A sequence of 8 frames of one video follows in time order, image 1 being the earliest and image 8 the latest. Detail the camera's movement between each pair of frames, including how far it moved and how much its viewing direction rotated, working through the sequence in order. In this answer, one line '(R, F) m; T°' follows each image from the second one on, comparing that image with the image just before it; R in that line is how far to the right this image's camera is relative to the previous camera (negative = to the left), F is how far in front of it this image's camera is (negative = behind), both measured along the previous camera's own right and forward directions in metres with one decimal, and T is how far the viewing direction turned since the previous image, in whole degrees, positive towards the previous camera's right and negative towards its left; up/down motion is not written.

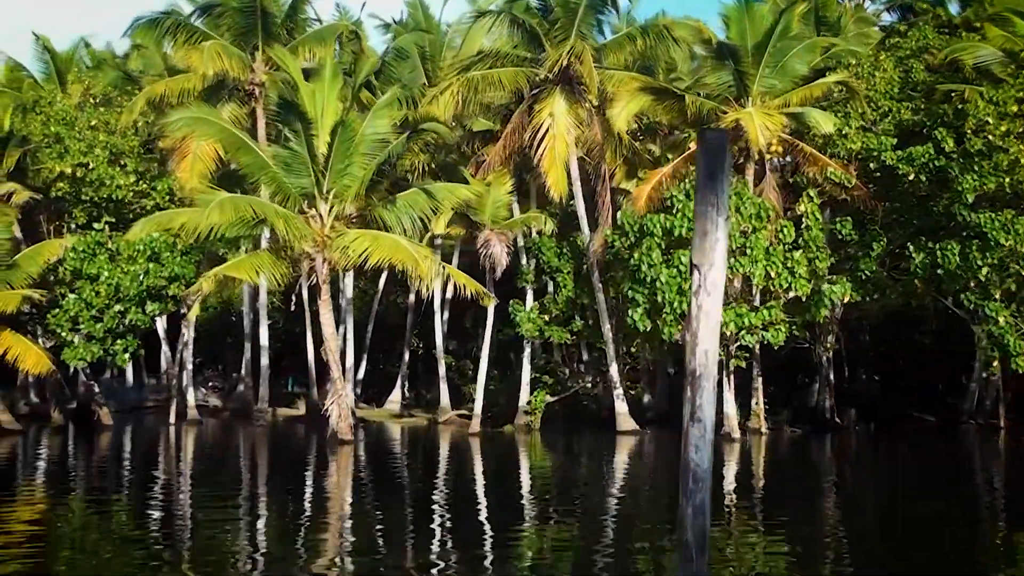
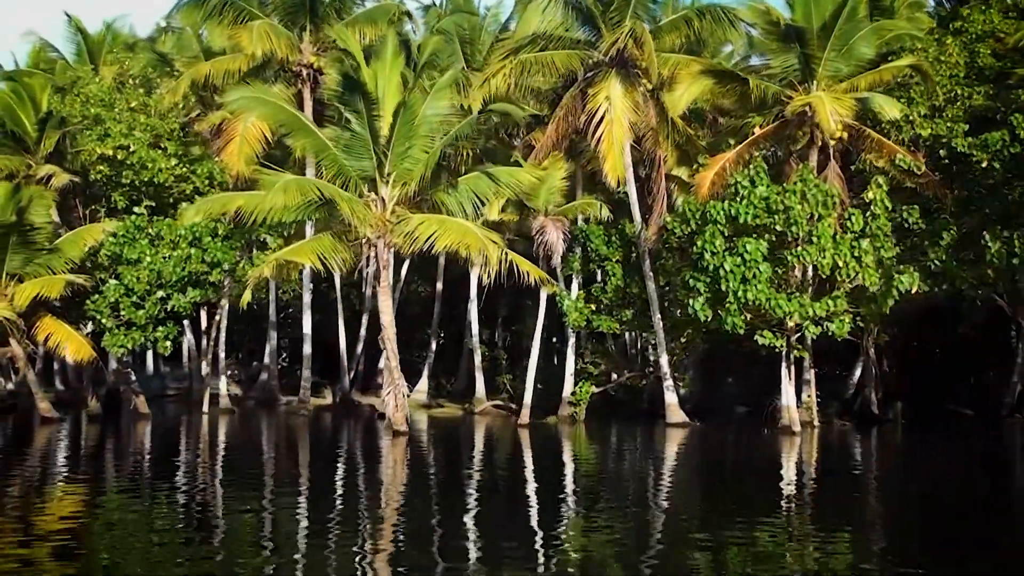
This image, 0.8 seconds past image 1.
(-0.9, +0.6) m; 0°
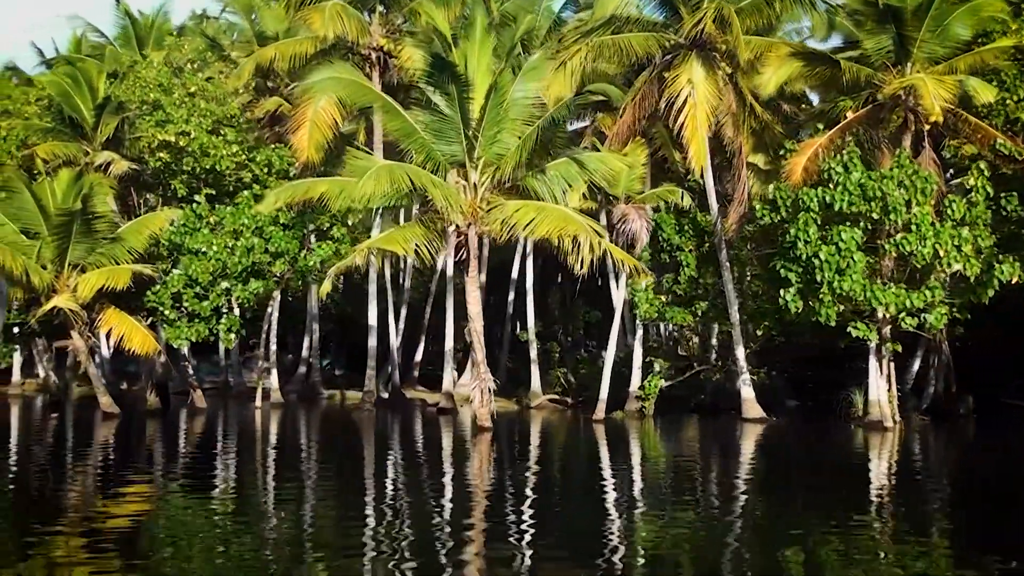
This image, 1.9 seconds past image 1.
(-1.2, +0.8) m; 0°
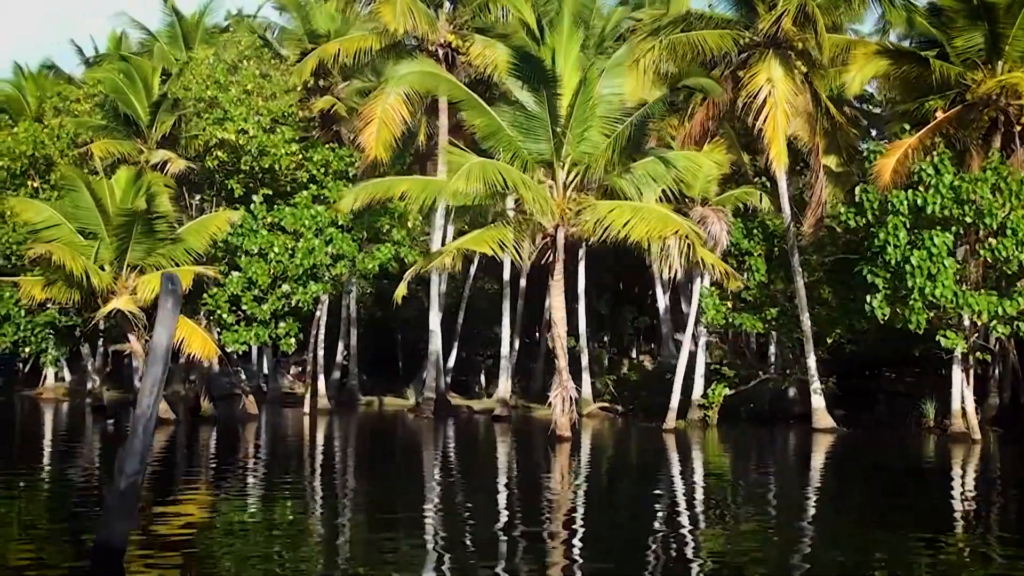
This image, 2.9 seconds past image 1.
(-1.0, +0.7) m; 0°
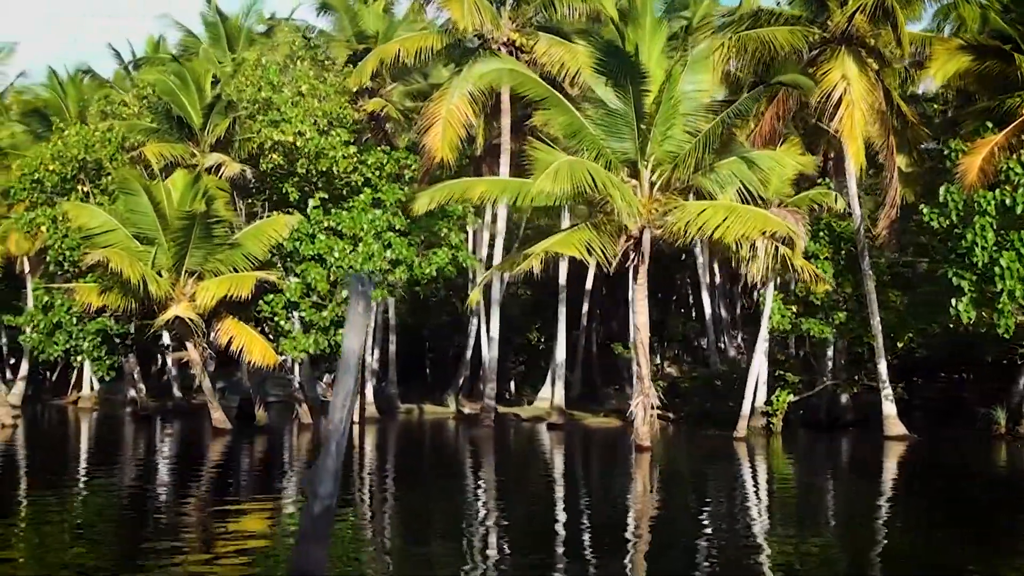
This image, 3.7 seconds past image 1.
(-0.9, +0.6) m; 0°
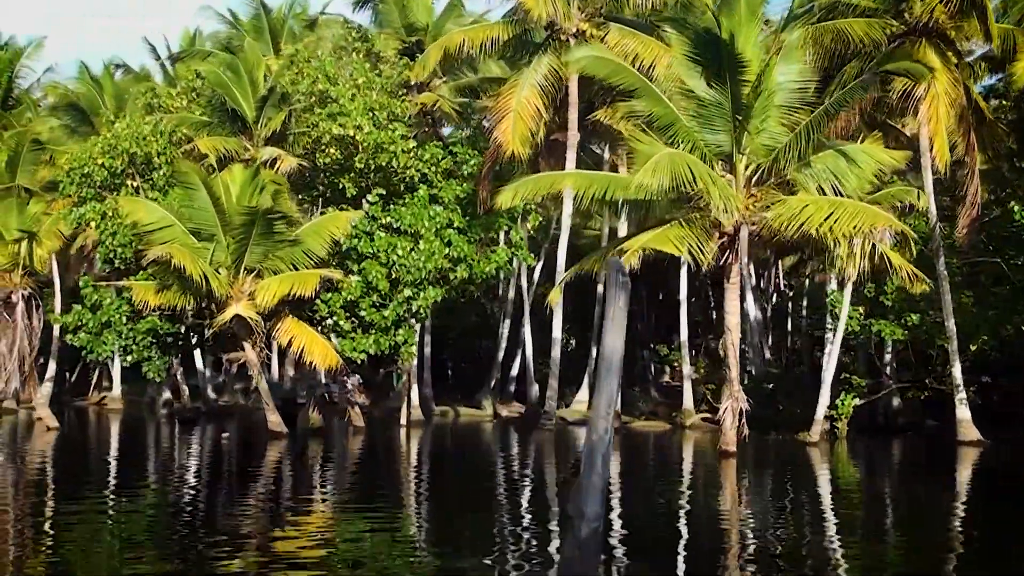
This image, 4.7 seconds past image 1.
(-1.0, +0.8) m; 0°
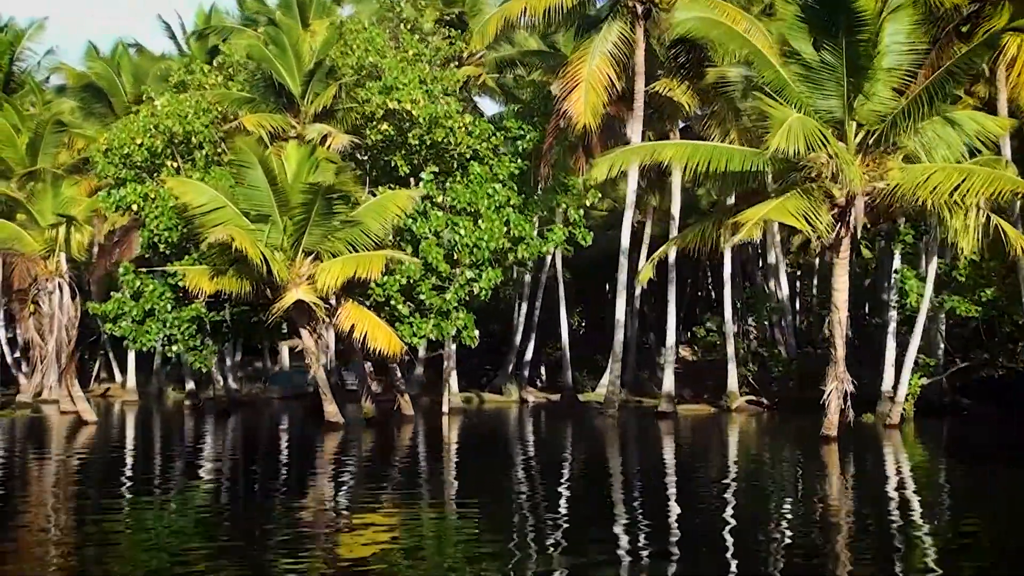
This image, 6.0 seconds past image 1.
(-1.4, +1.1) m; +1°
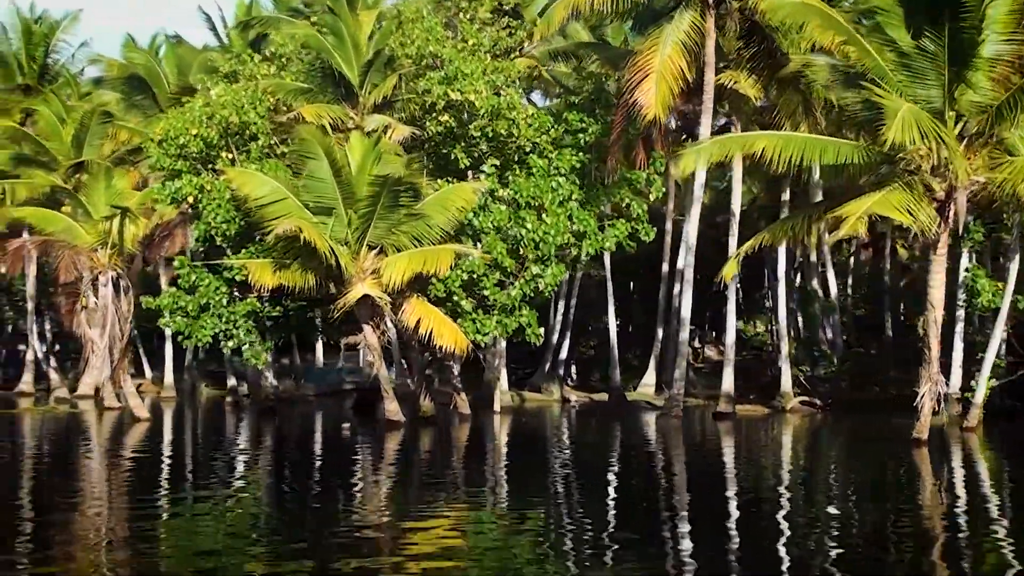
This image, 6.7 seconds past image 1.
(-0.8, +0.6) m; 0°
